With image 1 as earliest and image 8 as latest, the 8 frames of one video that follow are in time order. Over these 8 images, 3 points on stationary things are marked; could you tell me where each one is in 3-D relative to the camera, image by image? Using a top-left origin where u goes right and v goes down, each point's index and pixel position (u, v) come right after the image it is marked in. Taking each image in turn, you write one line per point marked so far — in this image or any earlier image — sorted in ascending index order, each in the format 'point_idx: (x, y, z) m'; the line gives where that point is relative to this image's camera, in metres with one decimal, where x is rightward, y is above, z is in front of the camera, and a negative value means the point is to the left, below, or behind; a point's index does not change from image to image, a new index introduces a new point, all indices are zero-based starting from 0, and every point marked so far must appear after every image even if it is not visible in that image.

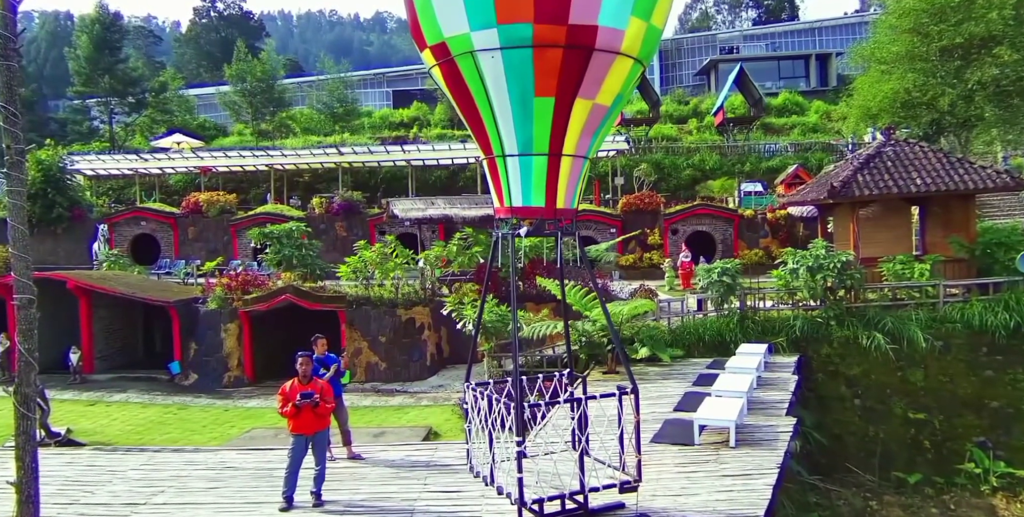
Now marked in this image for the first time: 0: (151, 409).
0: (-6.1, -2.6, +14.2) m
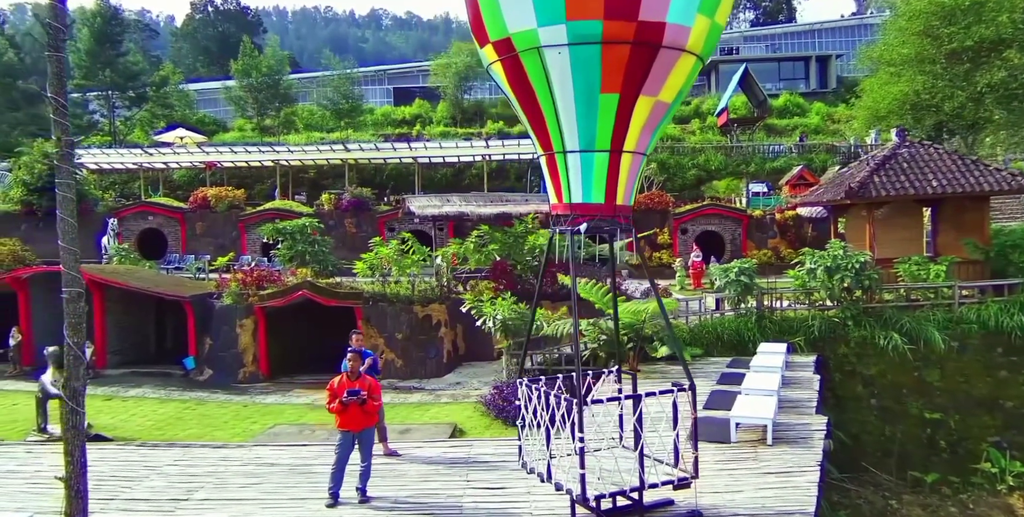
0: (-5.8, -2.5, +14.1) m
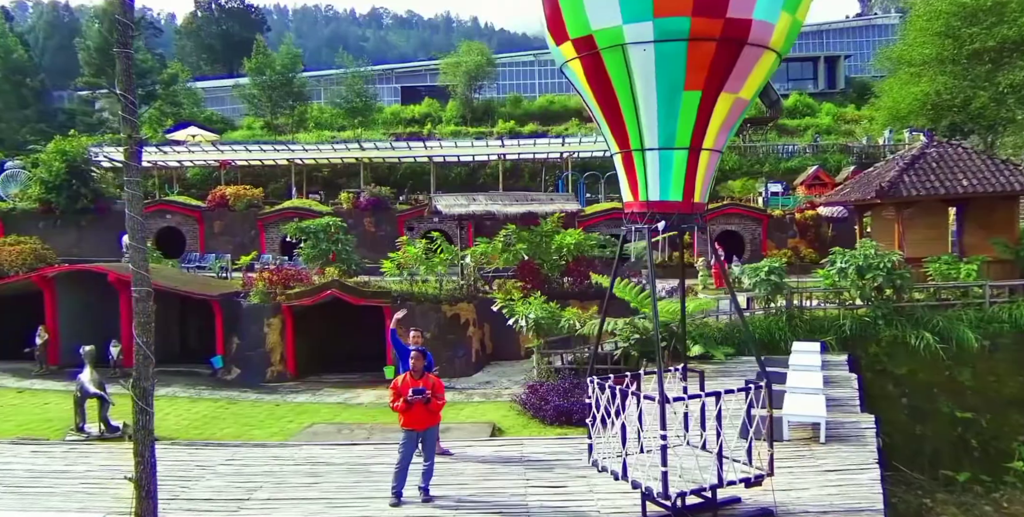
0: (-5.2, -2.5, +14.0) m
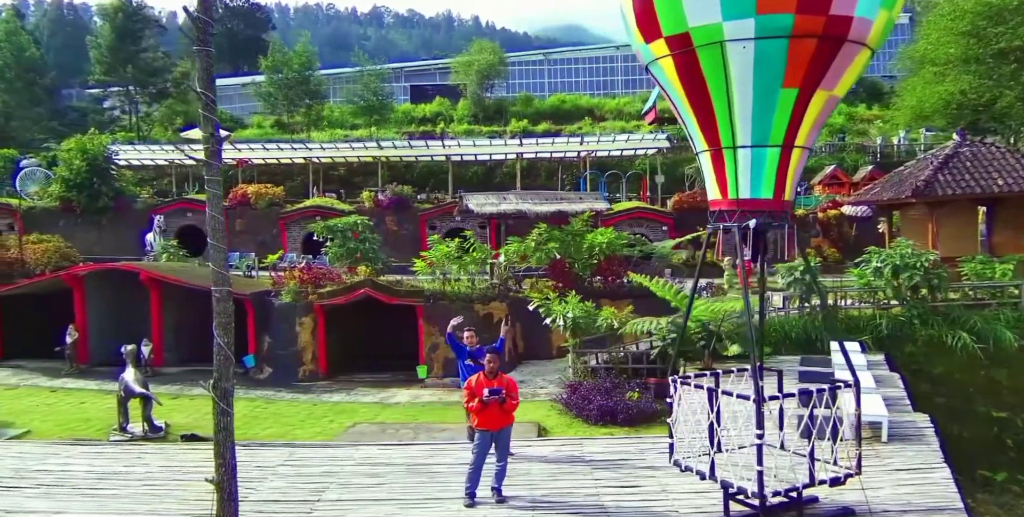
0: (-4.6, -2.4, +13.9) m
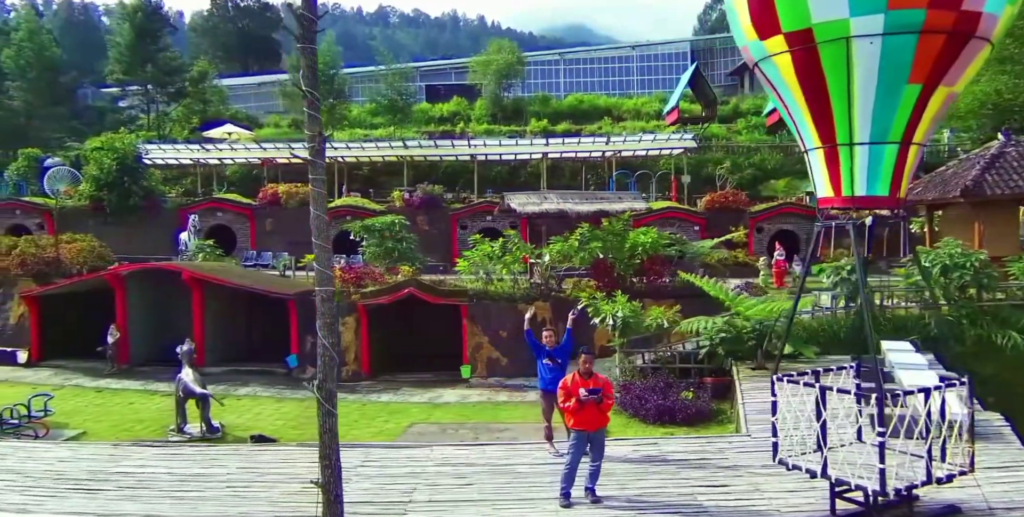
0: (-3.7, -2.4, +13.8) m
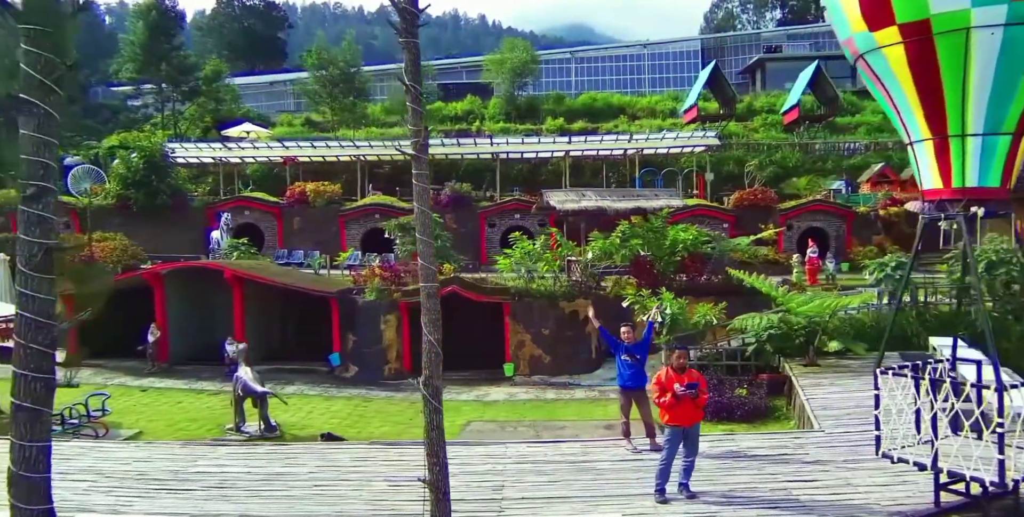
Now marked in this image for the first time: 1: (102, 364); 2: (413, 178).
0: (-2.9, -2.4, +13.8) m
1: (-7.8, -2.0, +15.9) m
2: (-0.8, +0.7, +6.8) m
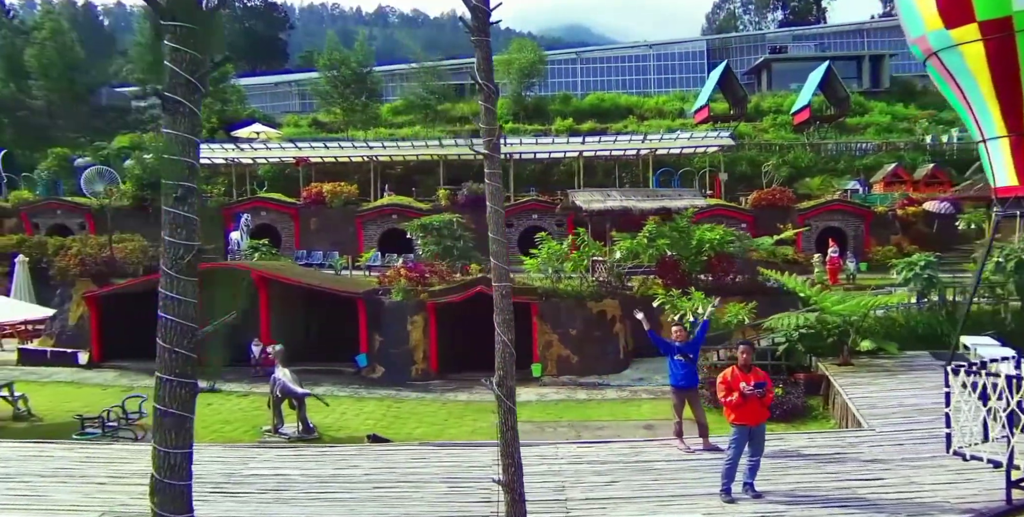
0: (-2.4, -2.4, +13.7) m
1: (-7.3, -2.0, +15.7) m
2: (-0.2, +0.7, +6.7) m
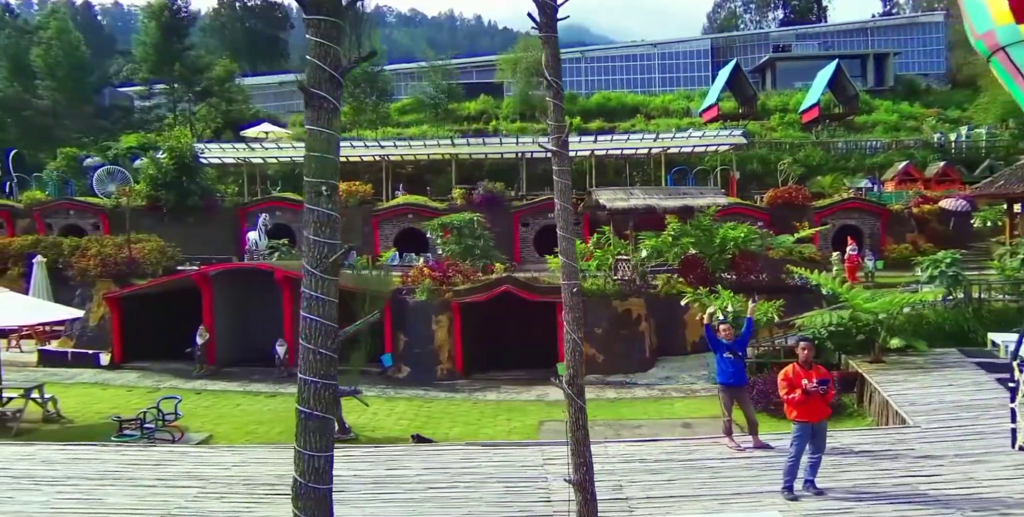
0: (-1.8, -2.4, +13.6) m
1: (-6.8, -2.0, +15.6) m
2: (+0.4, +0.7, +6.7) m
